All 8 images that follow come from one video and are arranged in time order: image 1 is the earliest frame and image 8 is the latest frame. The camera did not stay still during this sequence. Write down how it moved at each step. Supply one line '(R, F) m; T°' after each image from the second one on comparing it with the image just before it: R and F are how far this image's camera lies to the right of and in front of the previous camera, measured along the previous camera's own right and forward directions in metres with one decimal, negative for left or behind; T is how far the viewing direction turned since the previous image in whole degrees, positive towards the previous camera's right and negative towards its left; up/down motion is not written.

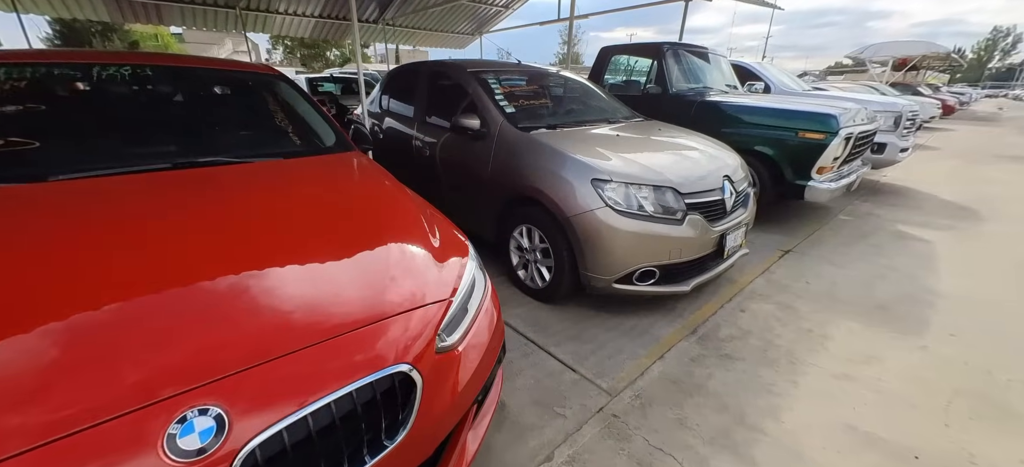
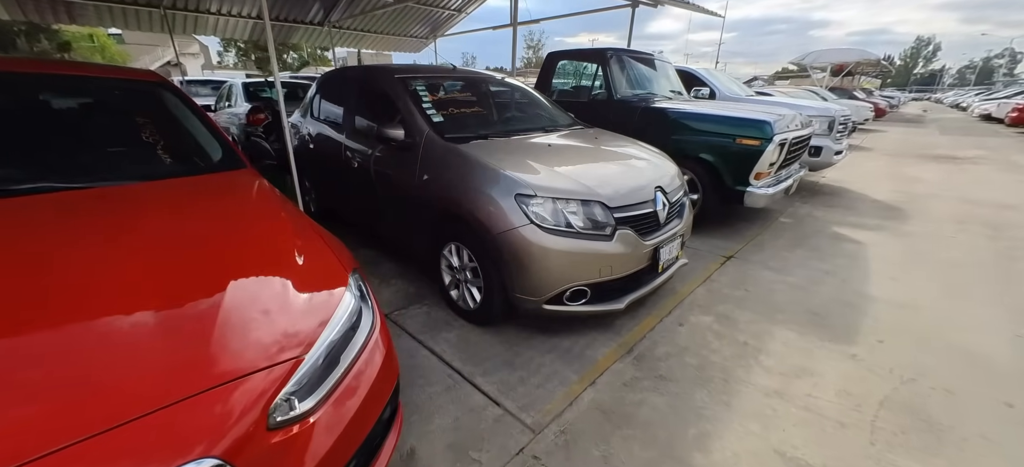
(+0.3, +0.2) m; +4°
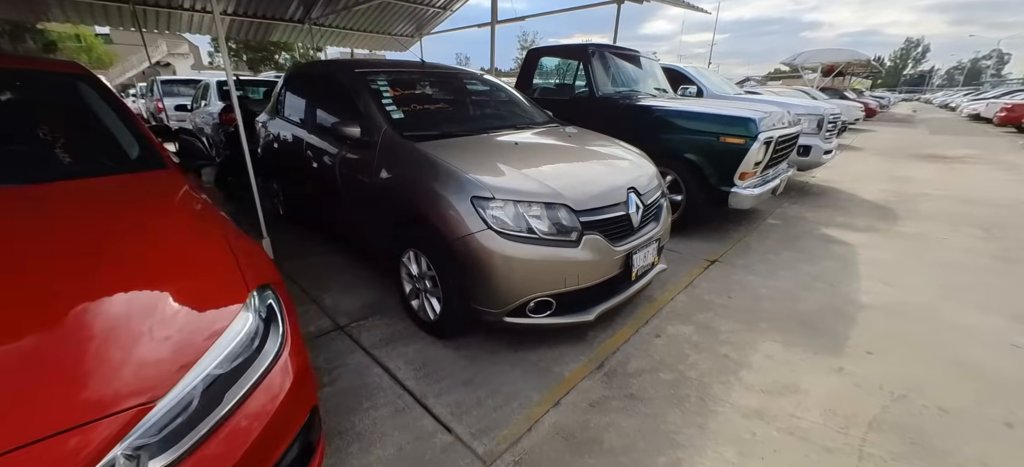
(+0.2, +0.2) m; +1°
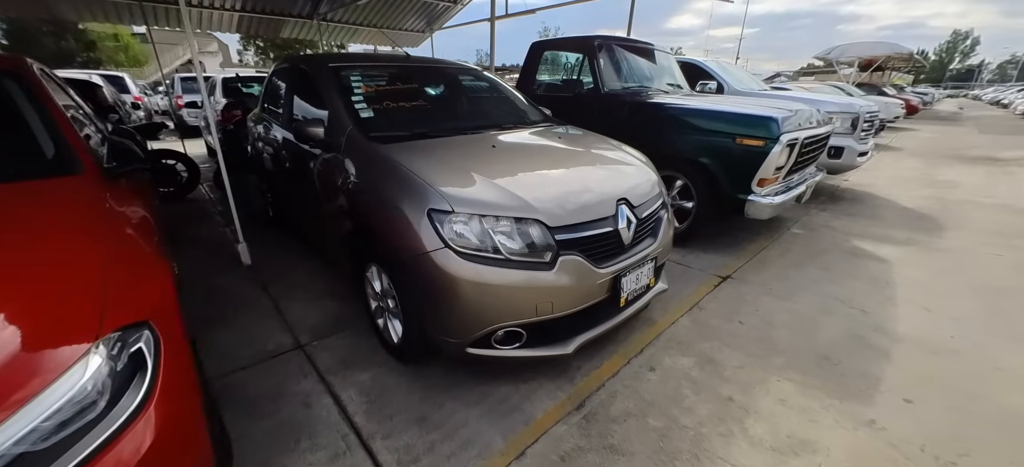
(+0.2, +0.3) m; -3°
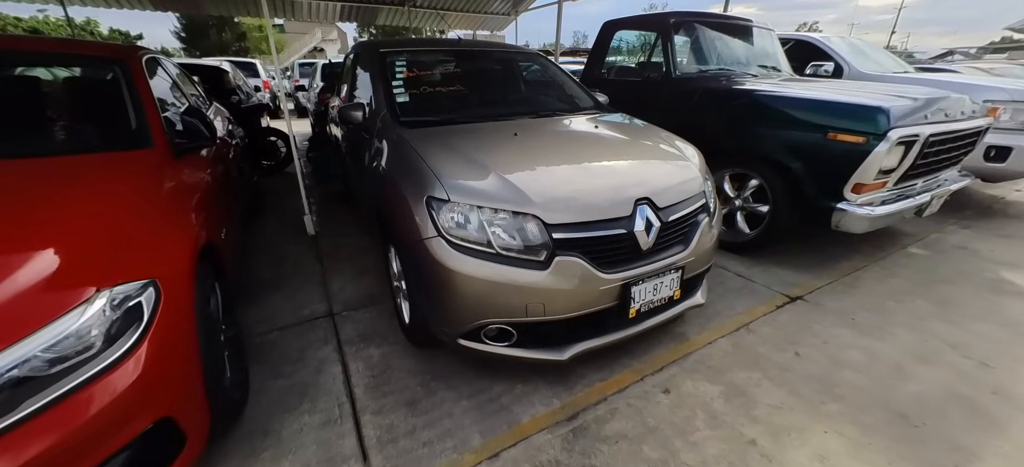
(+0.4, +0.1) m; -13°
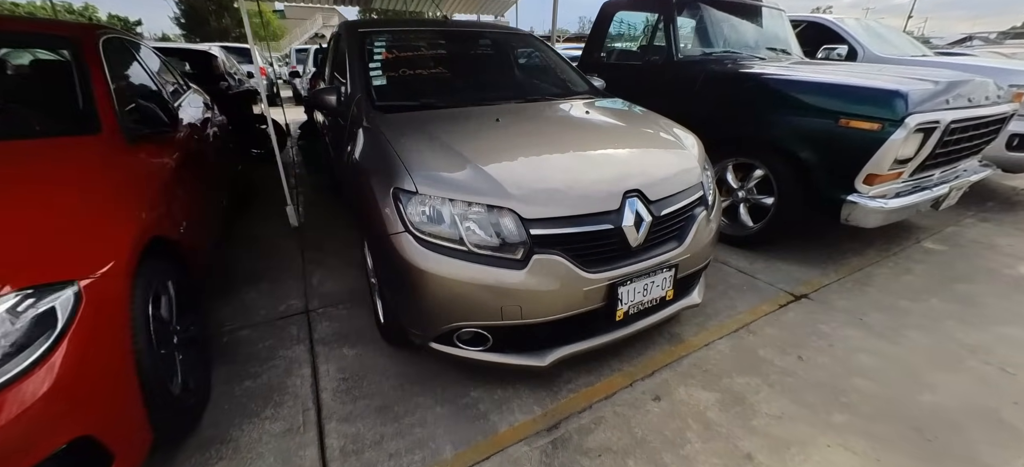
(+0.1, +0.1) m; -1°
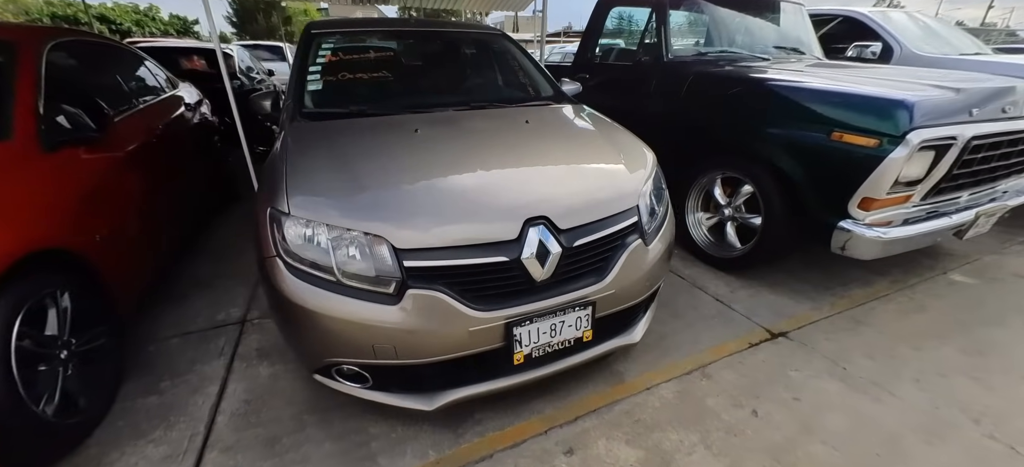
(+0.5, +0.2) m; -5°
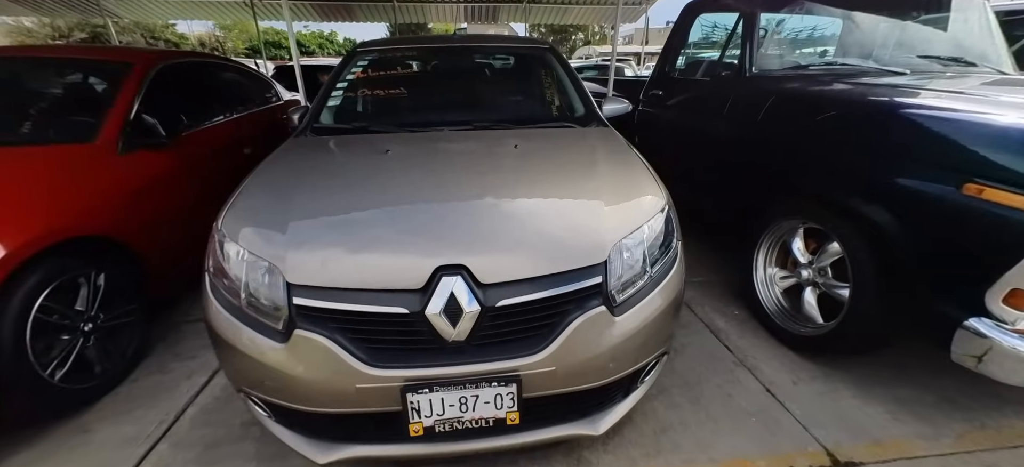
(+0.5, +0.3) m; -16°
